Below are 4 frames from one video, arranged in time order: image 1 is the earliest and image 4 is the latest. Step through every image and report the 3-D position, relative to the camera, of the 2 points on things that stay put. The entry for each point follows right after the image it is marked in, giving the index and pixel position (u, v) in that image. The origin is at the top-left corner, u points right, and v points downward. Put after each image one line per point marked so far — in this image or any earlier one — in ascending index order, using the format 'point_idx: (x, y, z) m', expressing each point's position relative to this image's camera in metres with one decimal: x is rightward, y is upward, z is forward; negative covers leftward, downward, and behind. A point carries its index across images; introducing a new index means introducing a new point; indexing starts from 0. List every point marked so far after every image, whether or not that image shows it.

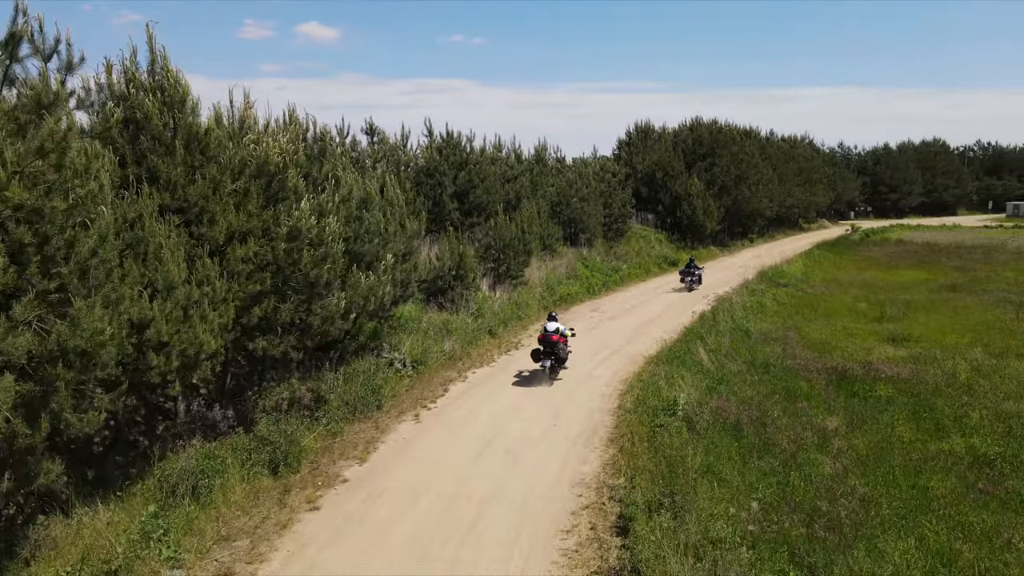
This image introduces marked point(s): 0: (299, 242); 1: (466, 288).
0: (-2.8, +0.6, +9.7) m
1: (-1.2, 0.0, +18.1) m
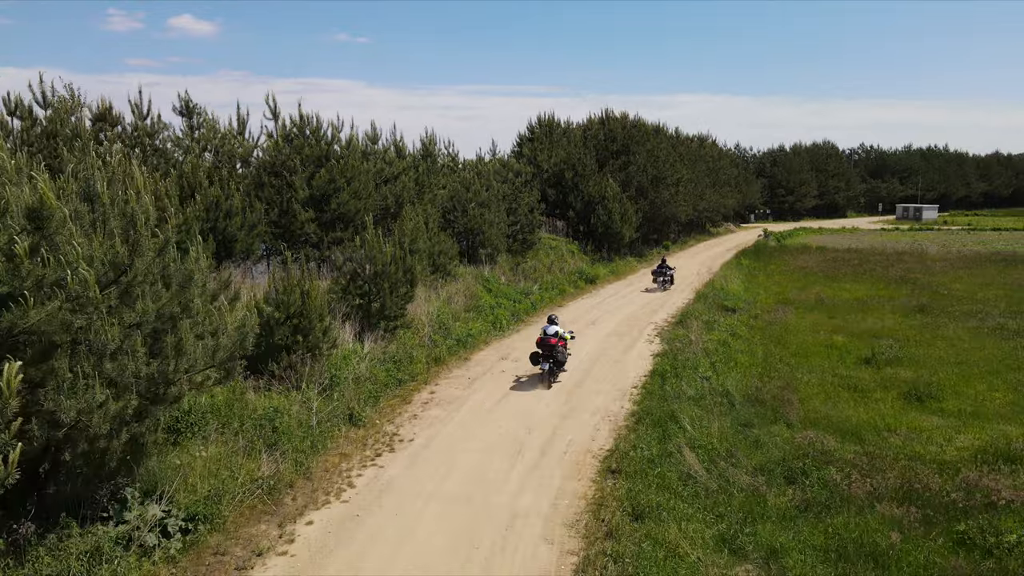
0: (-3.7, -0.3, +3.1) m
1: (-3.2, -1.0, +11.6) m
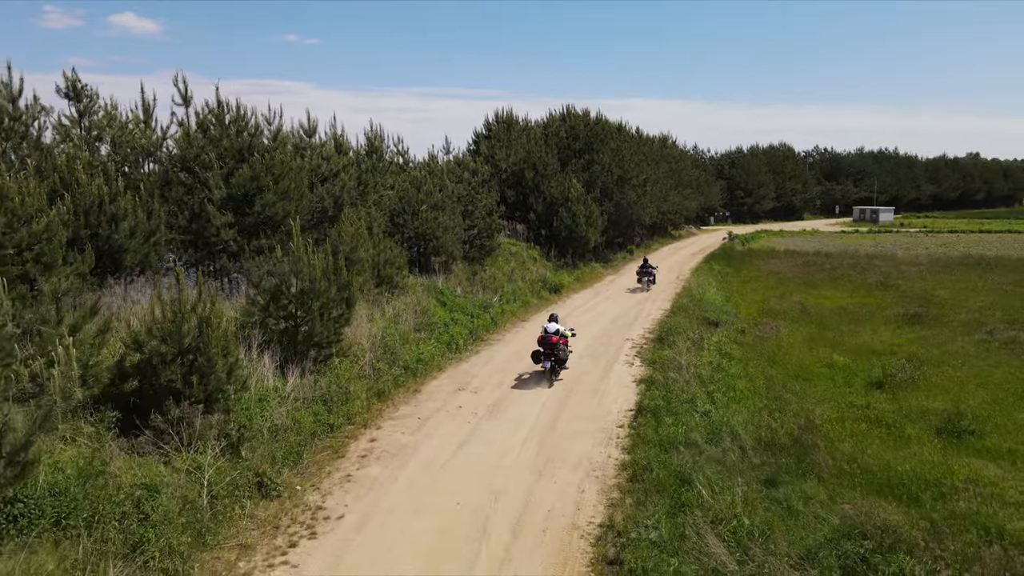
0: (-3.6, -0.6, +0.3) m
1: (-3.7, -1.3, +8.9) m
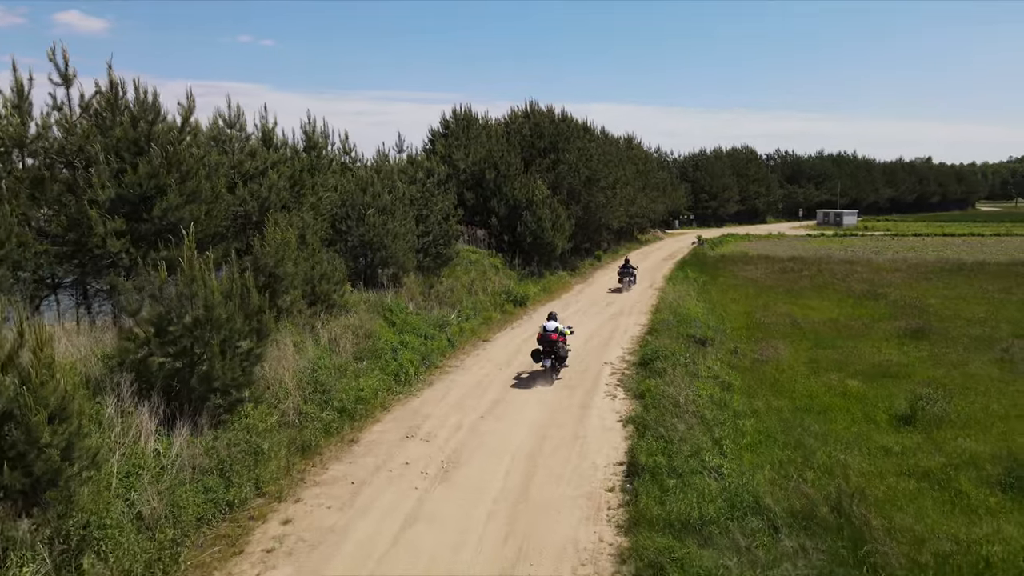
0: (-3.5, -0.9, -2.4) m
1: (-4.1, -1.6, +6.1) m
